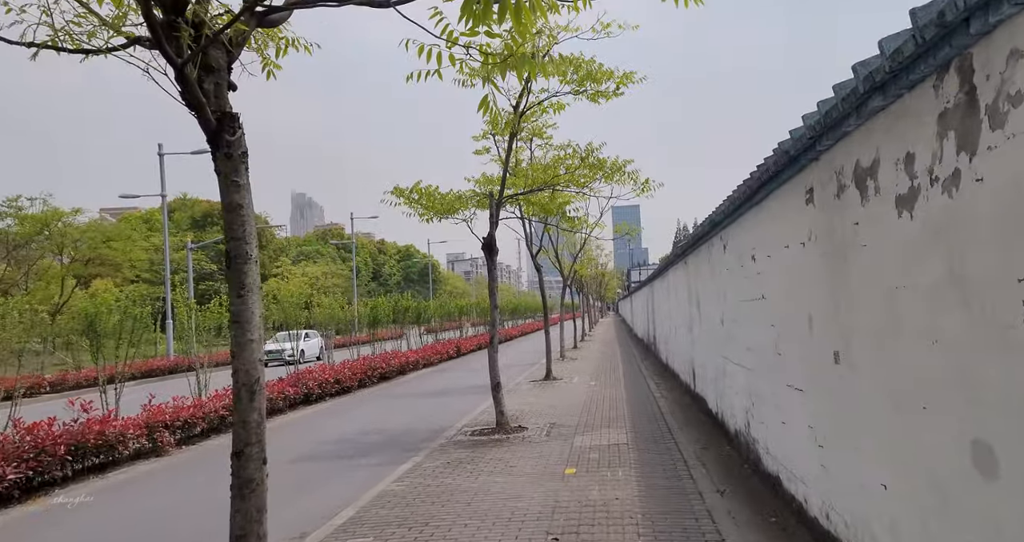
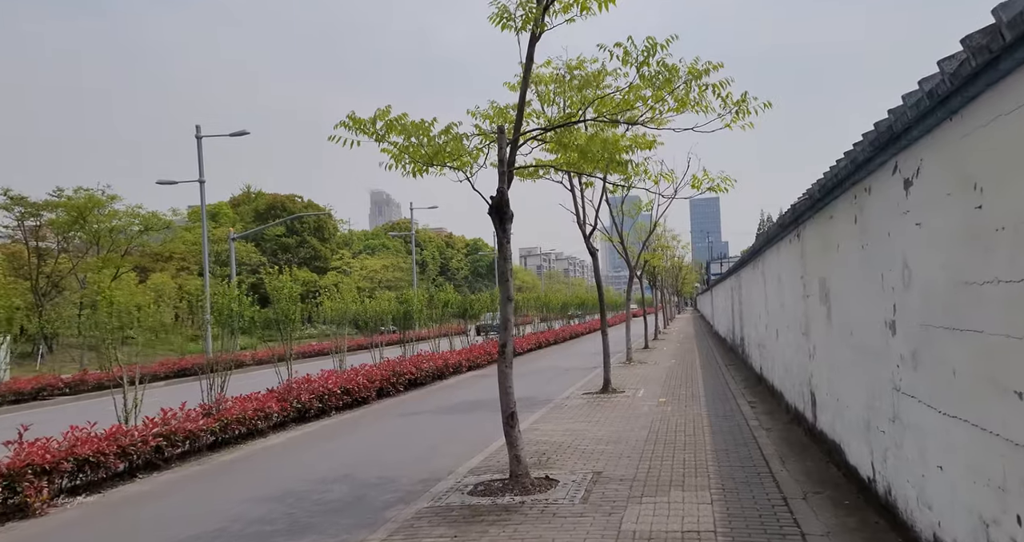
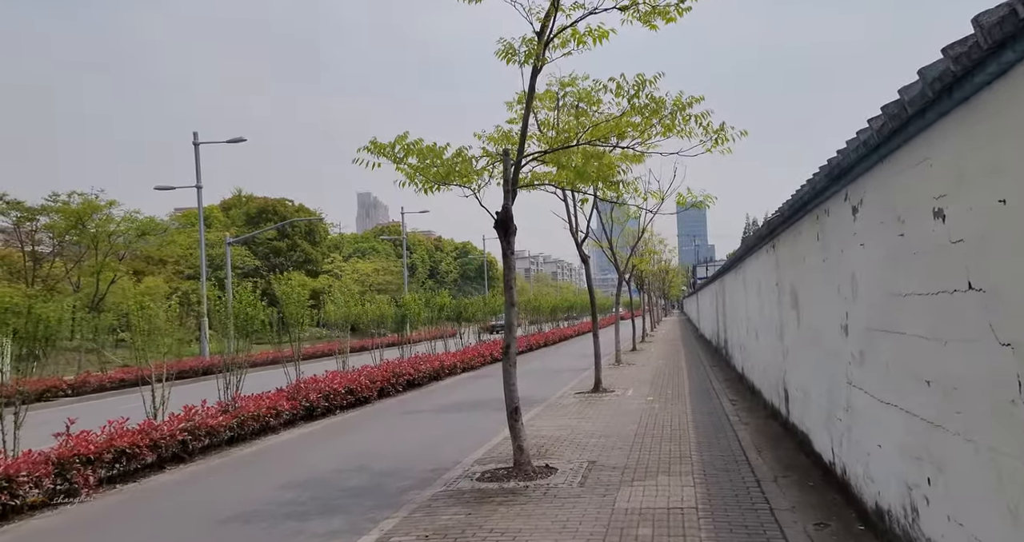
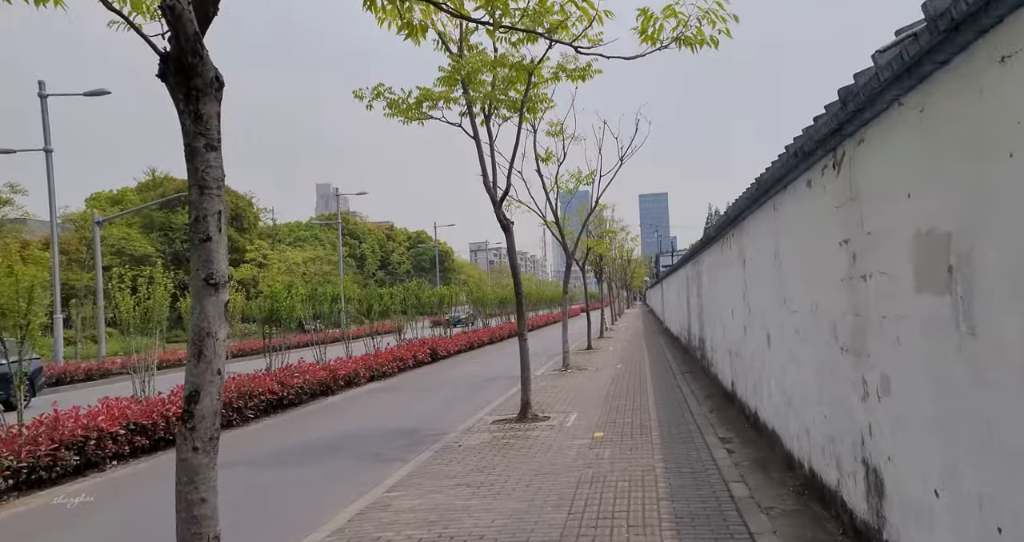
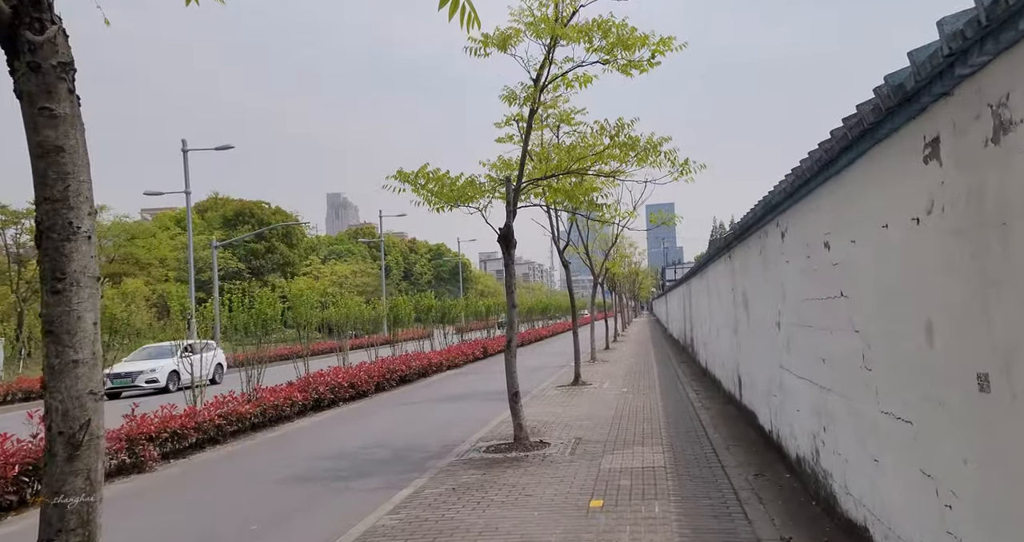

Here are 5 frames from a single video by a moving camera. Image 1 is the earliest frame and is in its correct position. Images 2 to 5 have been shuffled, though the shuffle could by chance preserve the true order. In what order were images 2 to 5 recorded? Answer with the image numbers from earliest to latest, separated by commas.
5, 3, 2, 4
